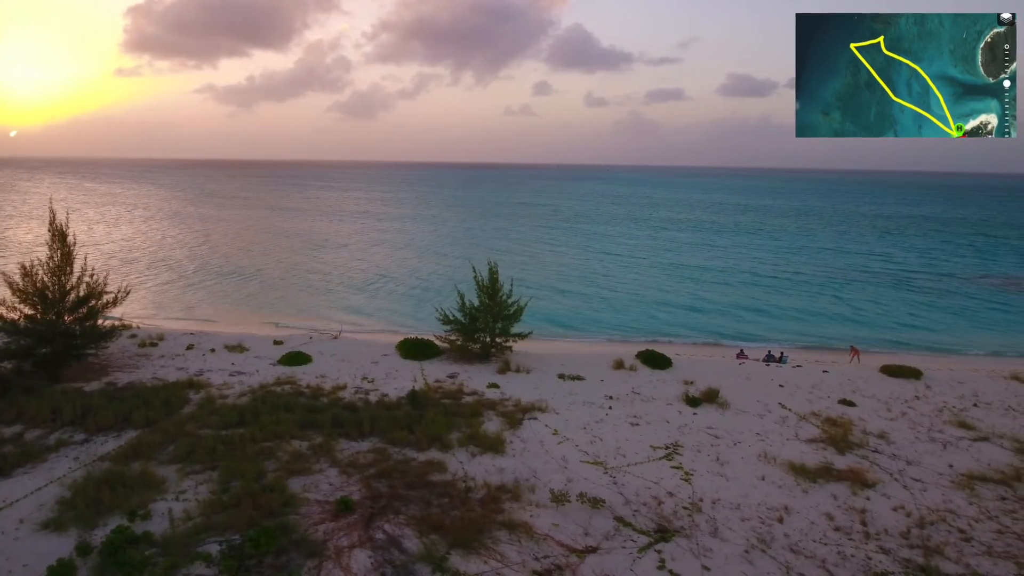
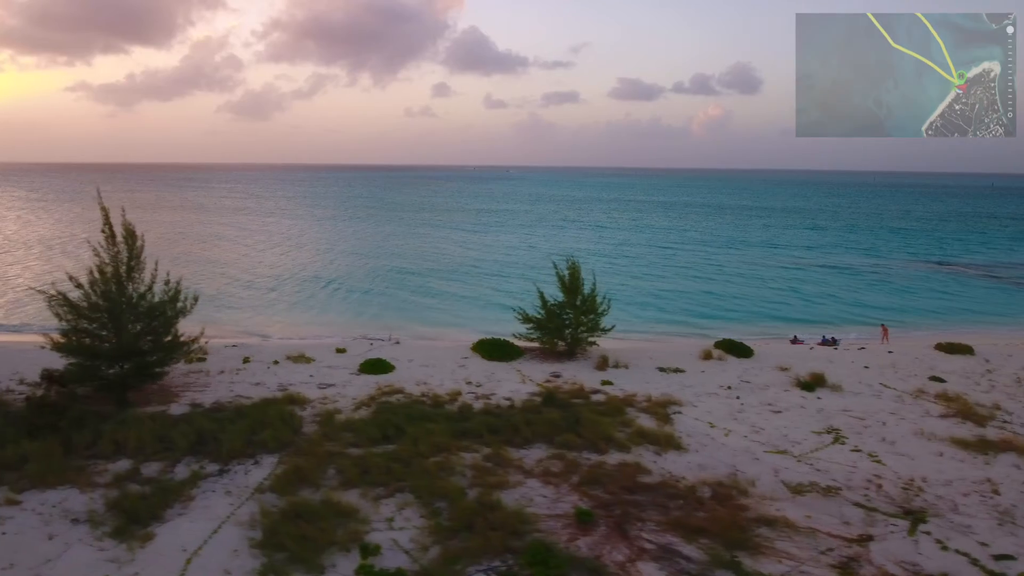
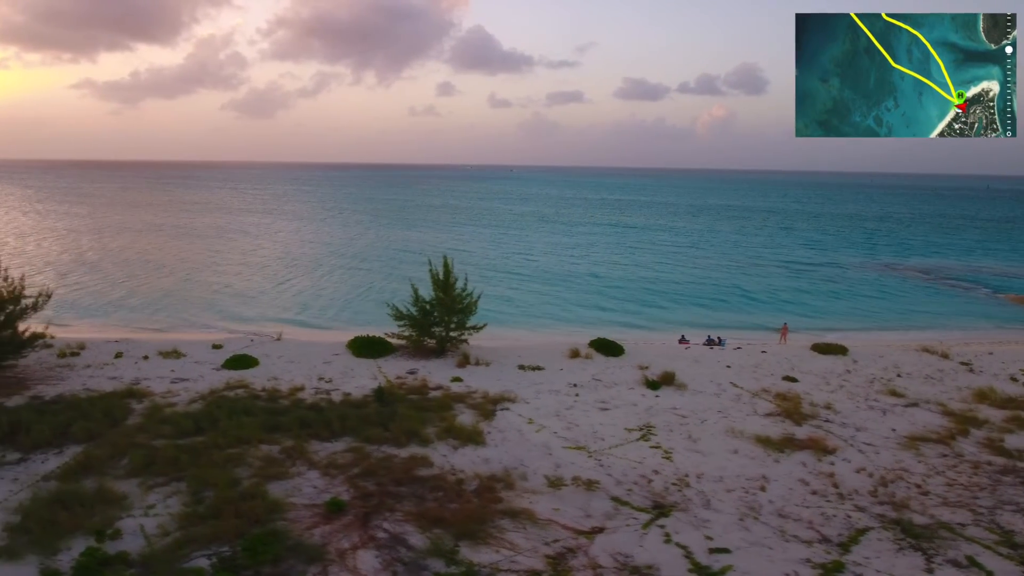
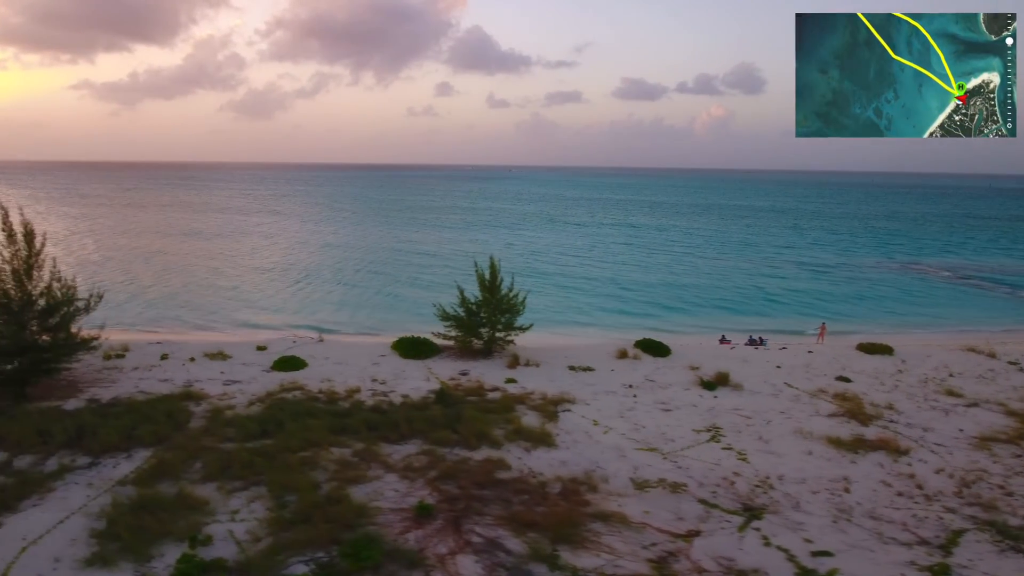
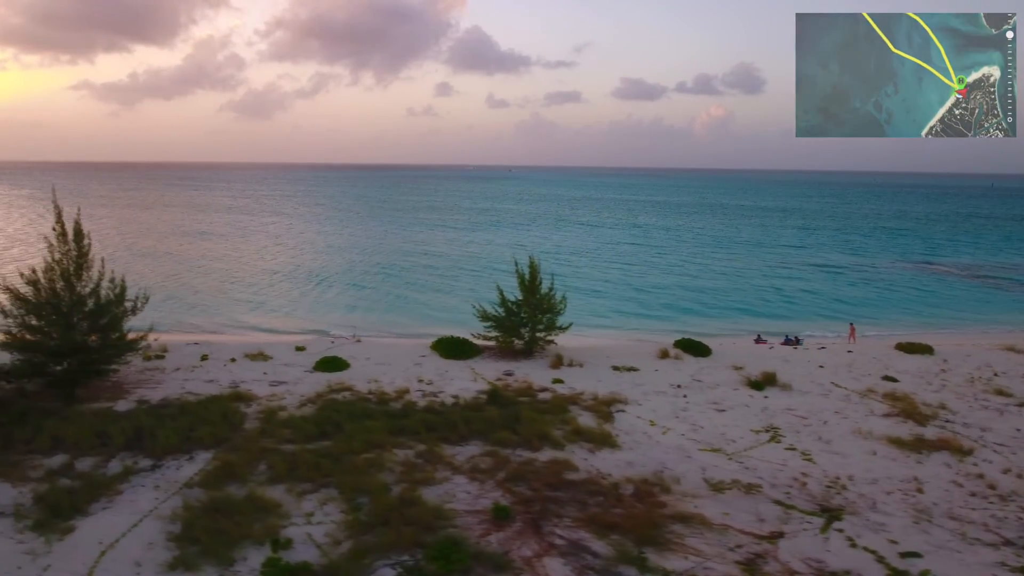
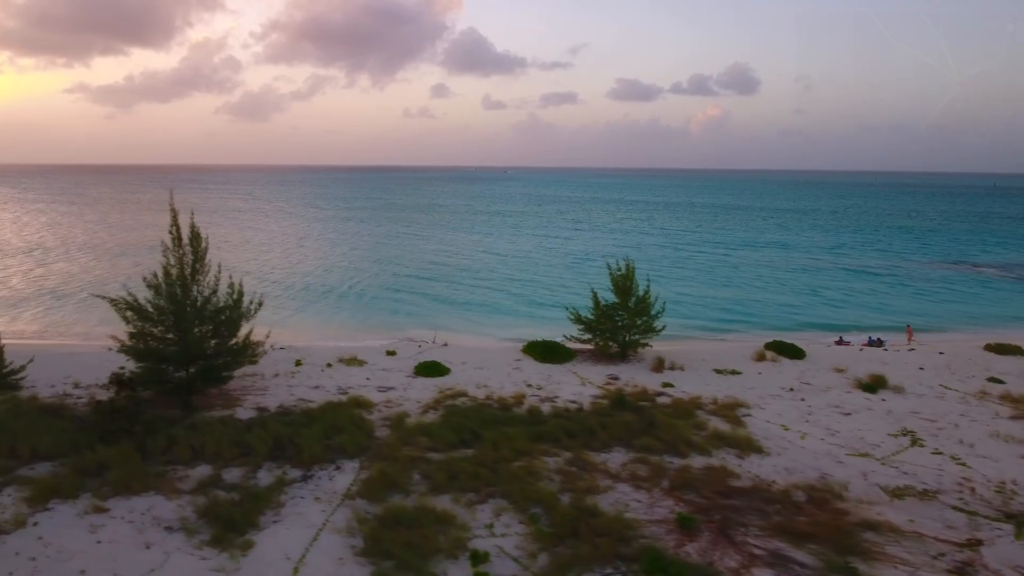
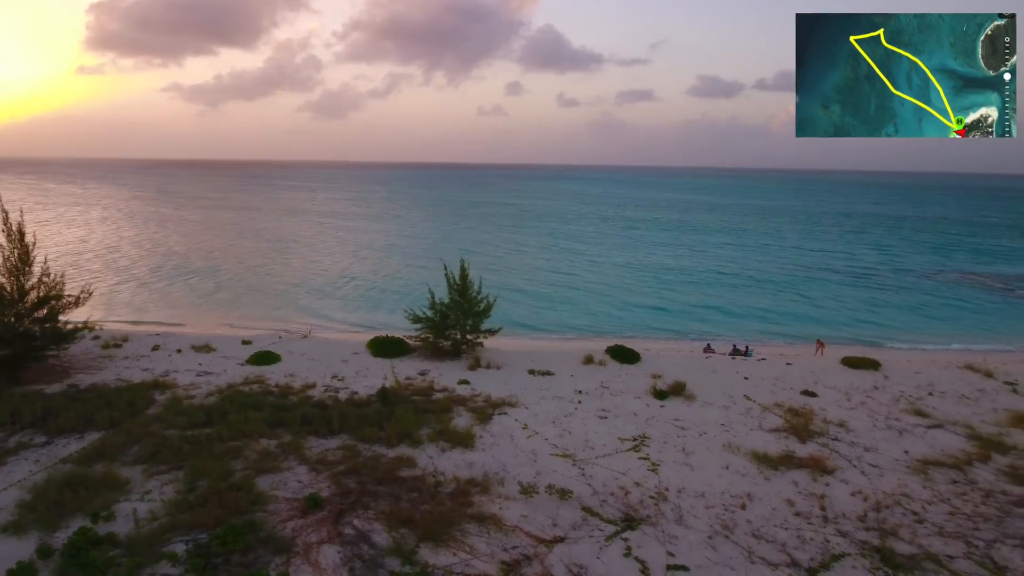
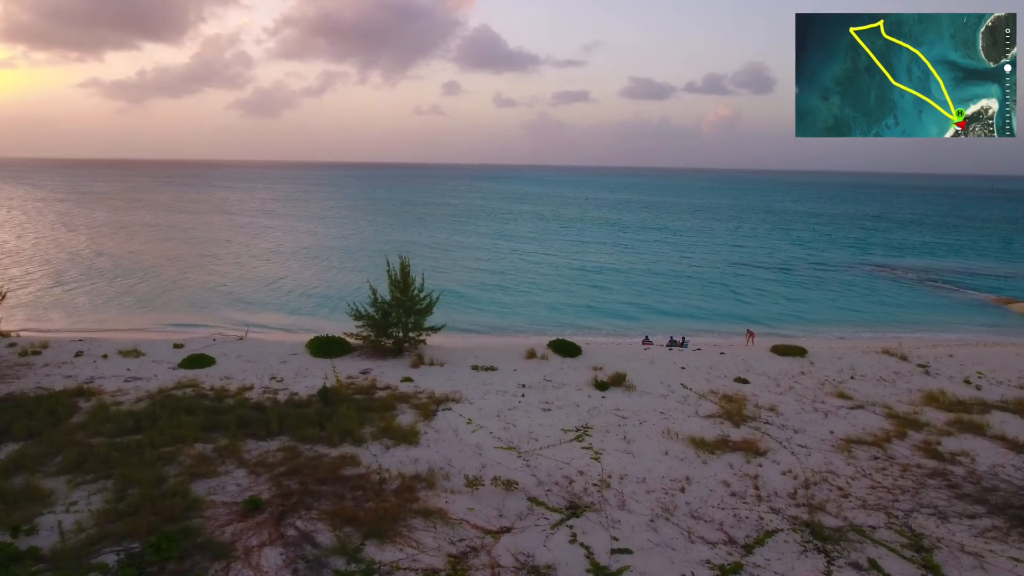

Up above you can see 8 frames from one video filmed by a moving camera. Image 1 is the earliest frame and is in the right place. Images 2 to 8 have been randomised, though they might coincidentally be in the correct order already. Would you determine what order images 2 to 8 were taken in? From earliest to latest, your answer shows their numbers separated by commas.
7, 8, 3, 4, 5, 2, 6
